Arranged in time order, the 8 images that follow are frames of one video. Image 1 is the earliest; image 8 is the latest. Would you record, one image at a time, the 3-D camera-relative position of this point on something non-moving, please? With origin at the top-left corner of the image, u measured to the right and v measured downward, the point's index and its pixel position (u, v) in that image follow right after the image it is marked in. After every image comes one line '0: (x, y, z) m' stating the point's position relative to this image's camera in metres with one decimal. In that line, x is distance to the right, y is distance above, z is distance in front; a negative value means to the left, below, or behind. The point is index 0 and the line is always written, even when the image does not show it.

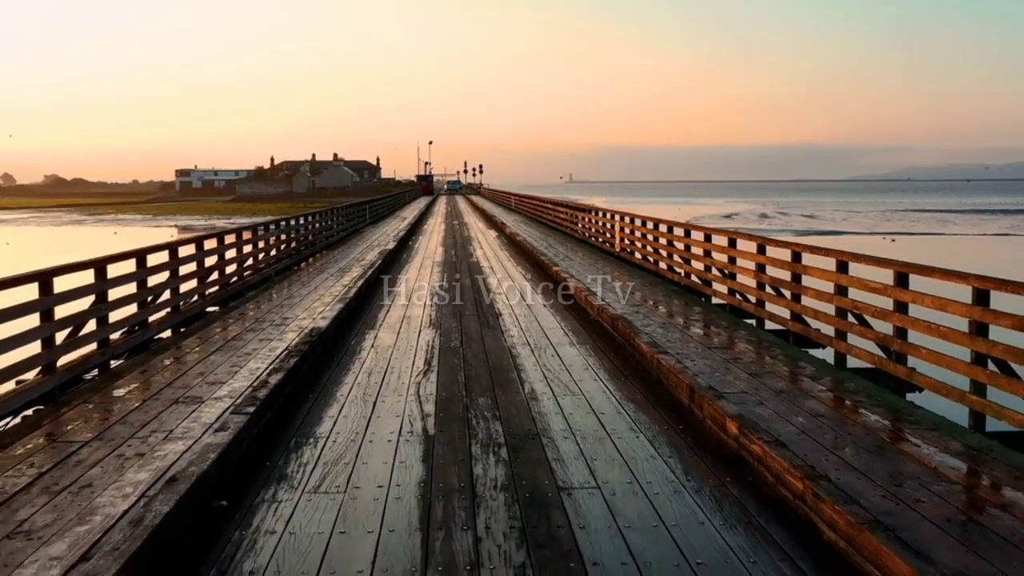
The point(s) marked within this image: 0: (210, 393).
0: (-1.1, -0.4, +5.3) m
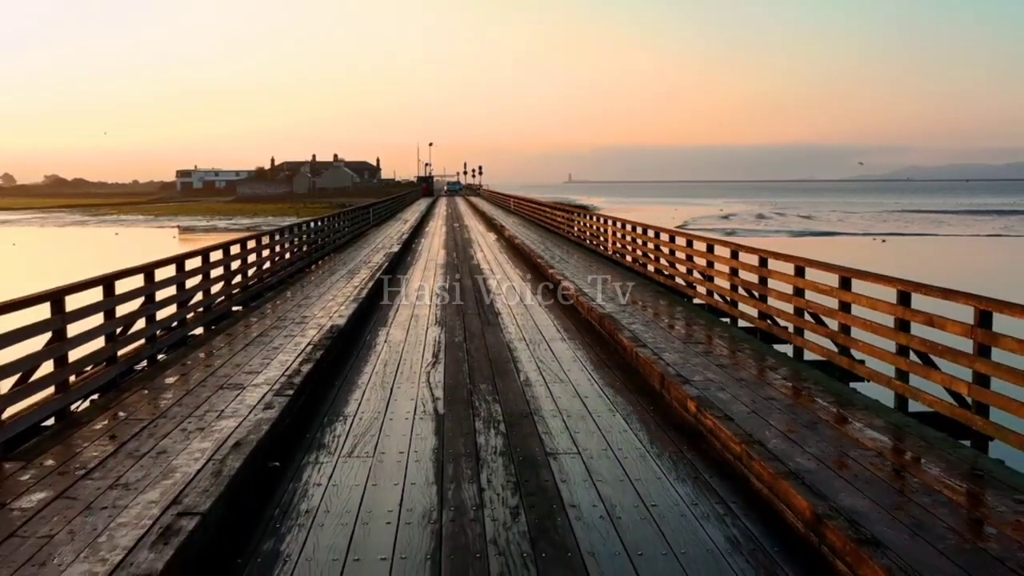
0: (-1.1, -0.4, +6.2) m
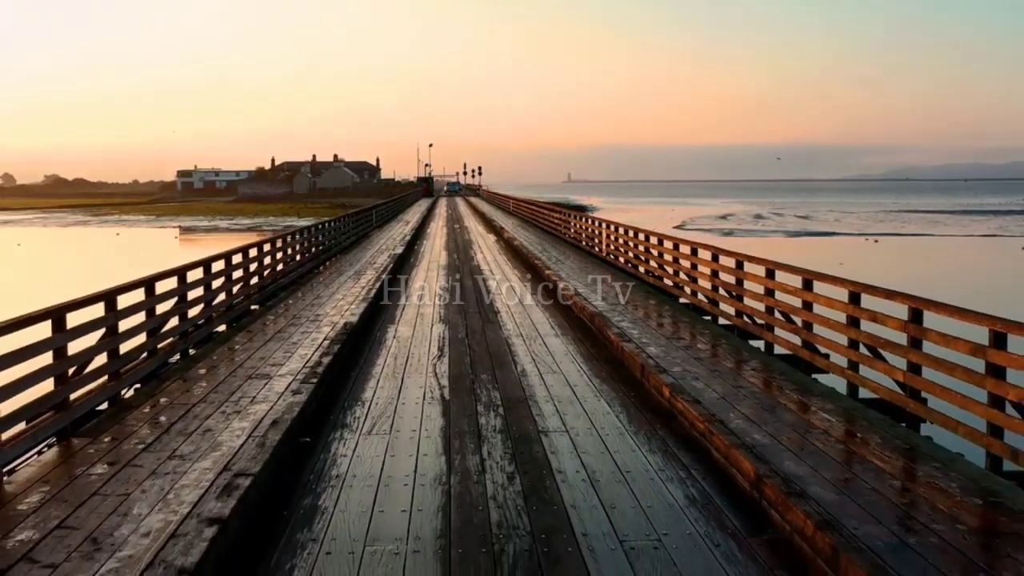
0: (-1.2, -0.4, +6.9) m
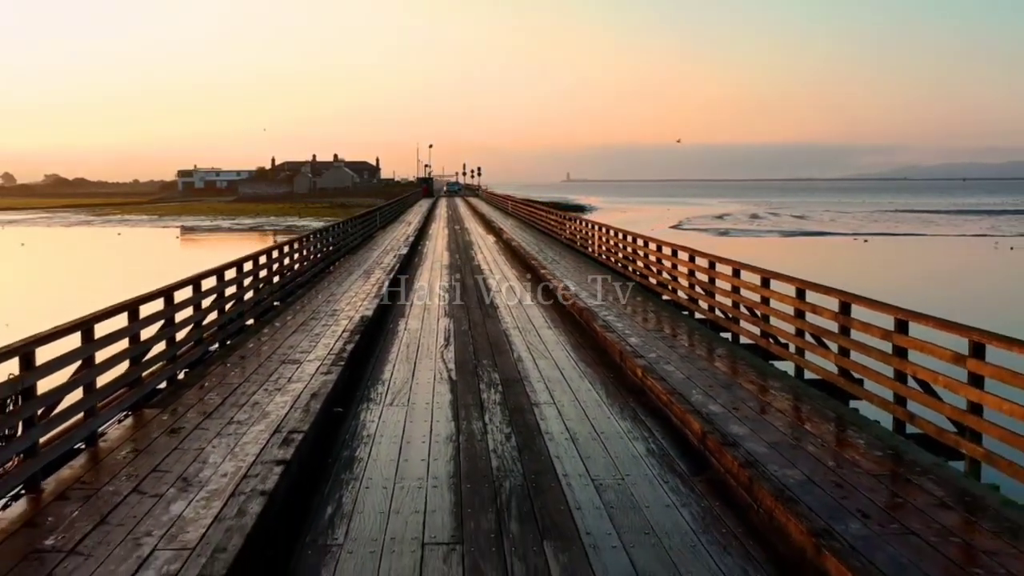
0: (-1.2, -0.4, +7.9) m
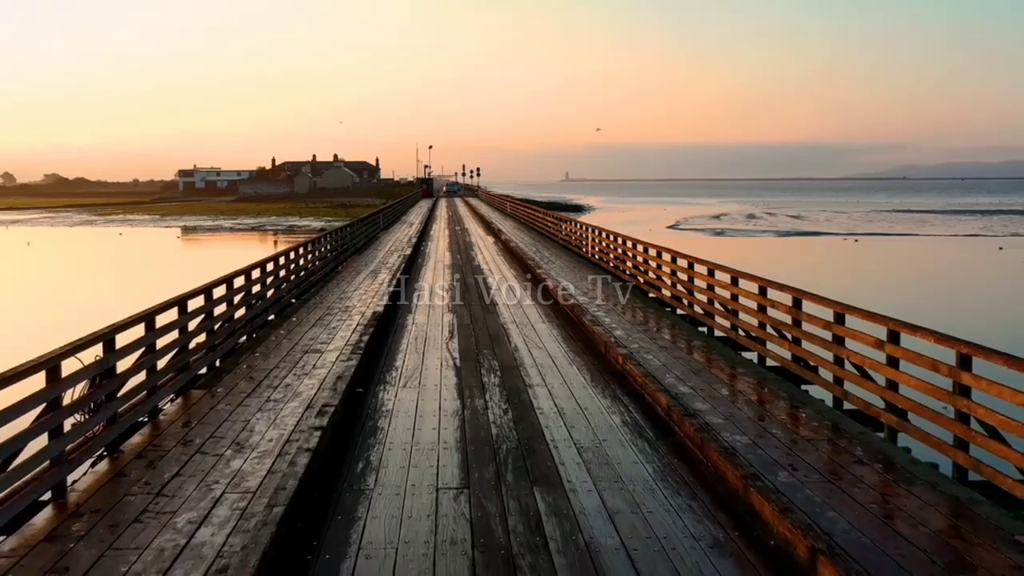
0: (-1.2, -0.4, +8.9) m
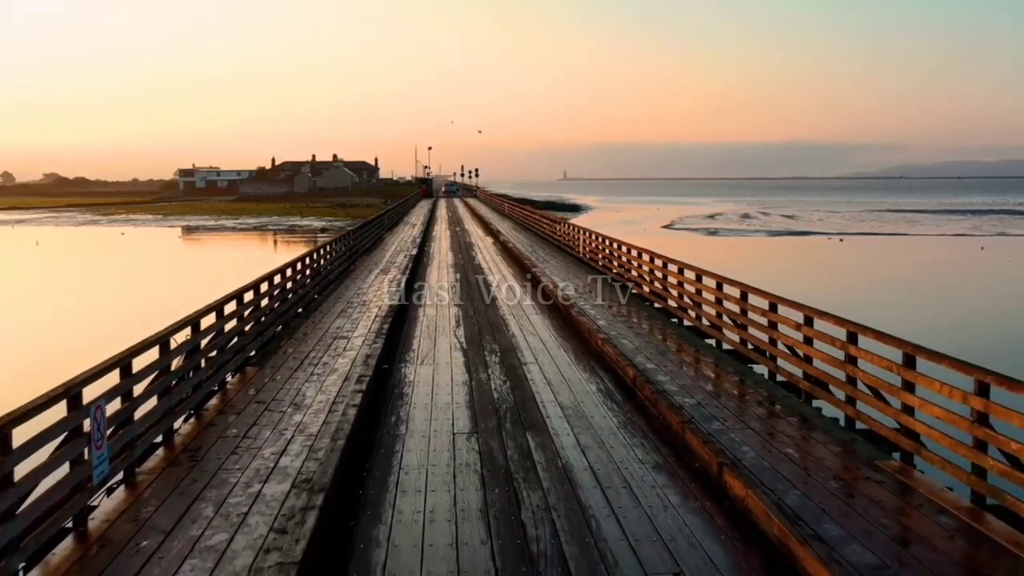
0: (-1.2, -0.3, +10.5) m
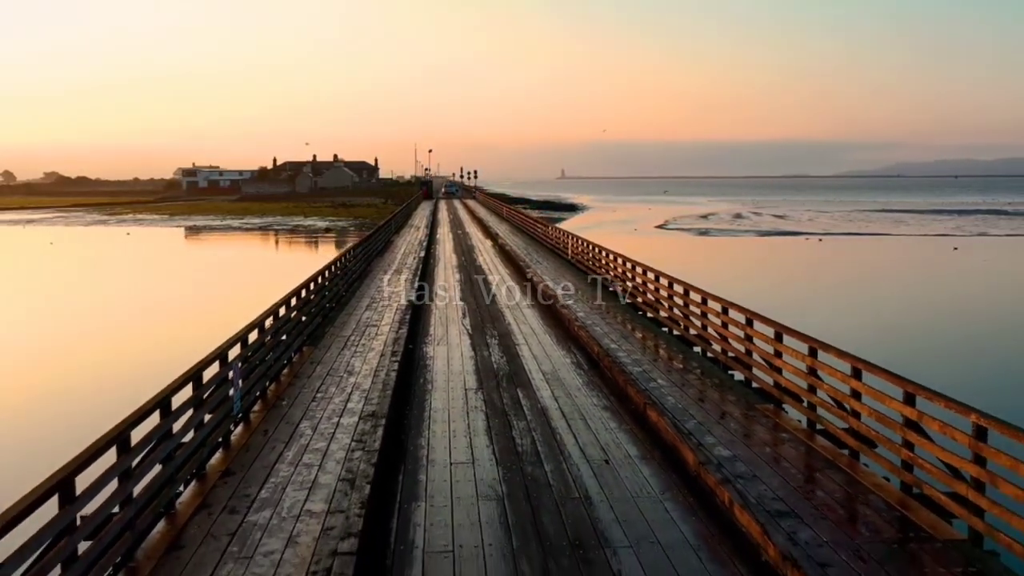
0: (-1.2, -0.3, +13.1) m
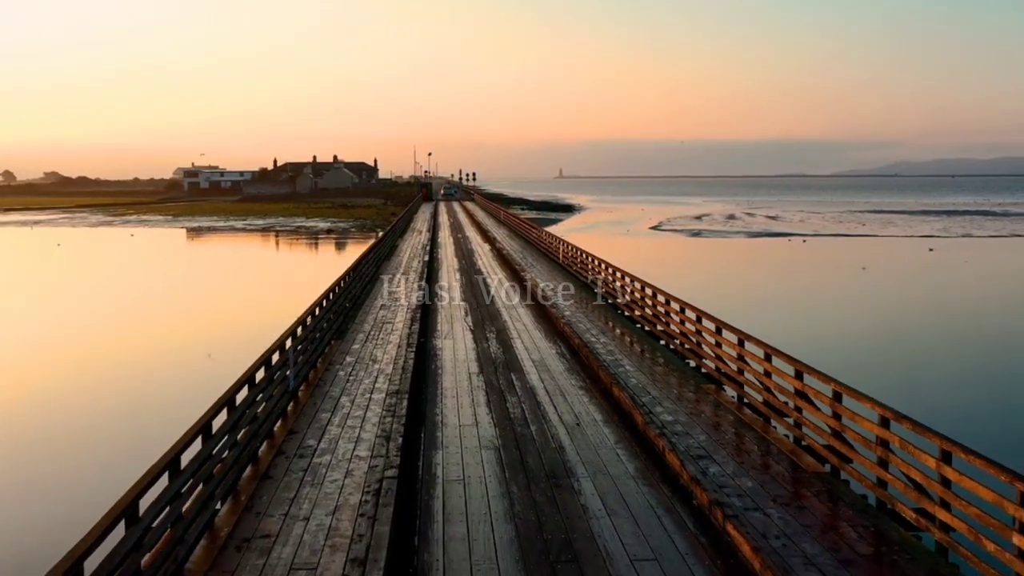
0: (-1.3, -0.4, +15.2) m
